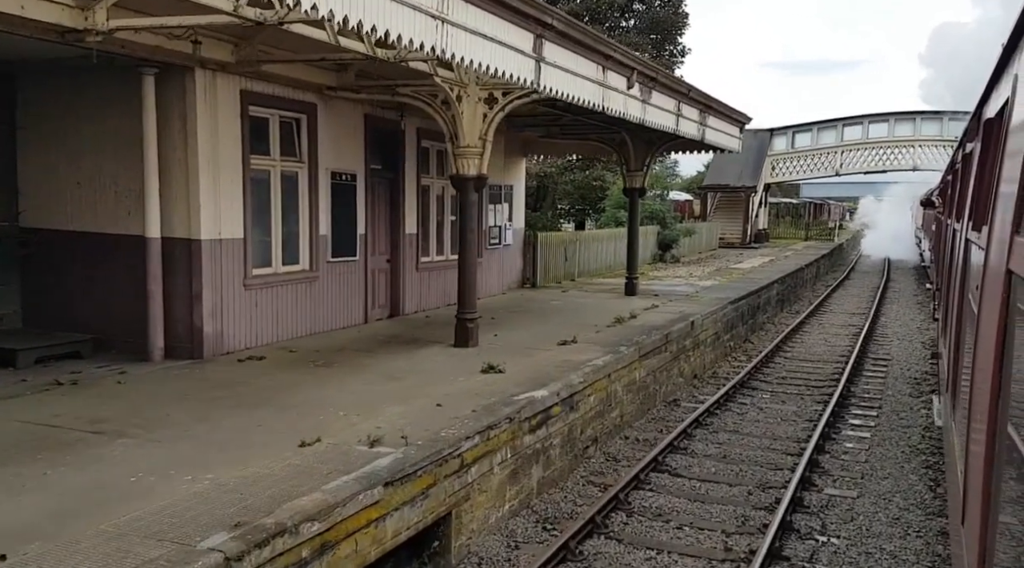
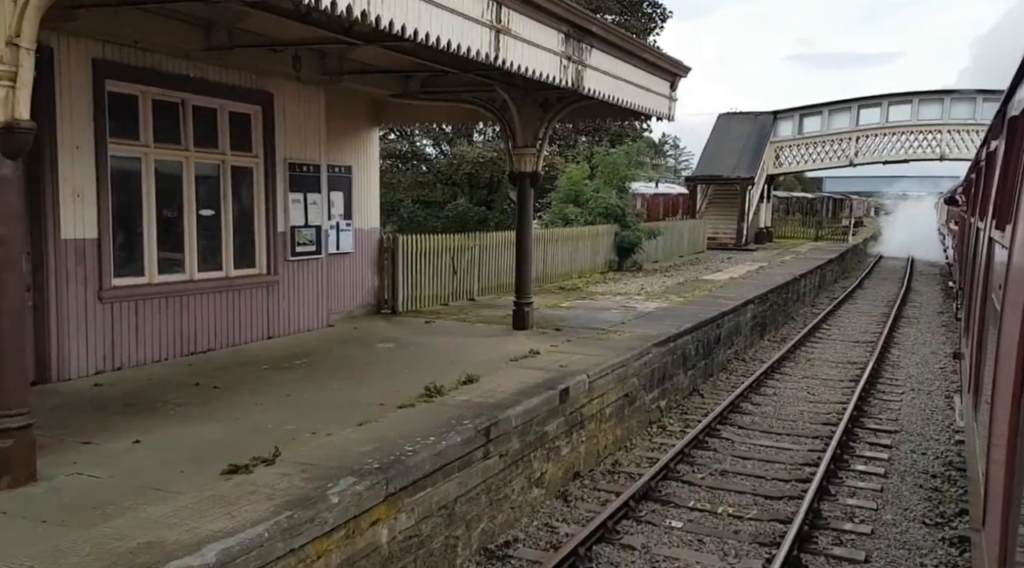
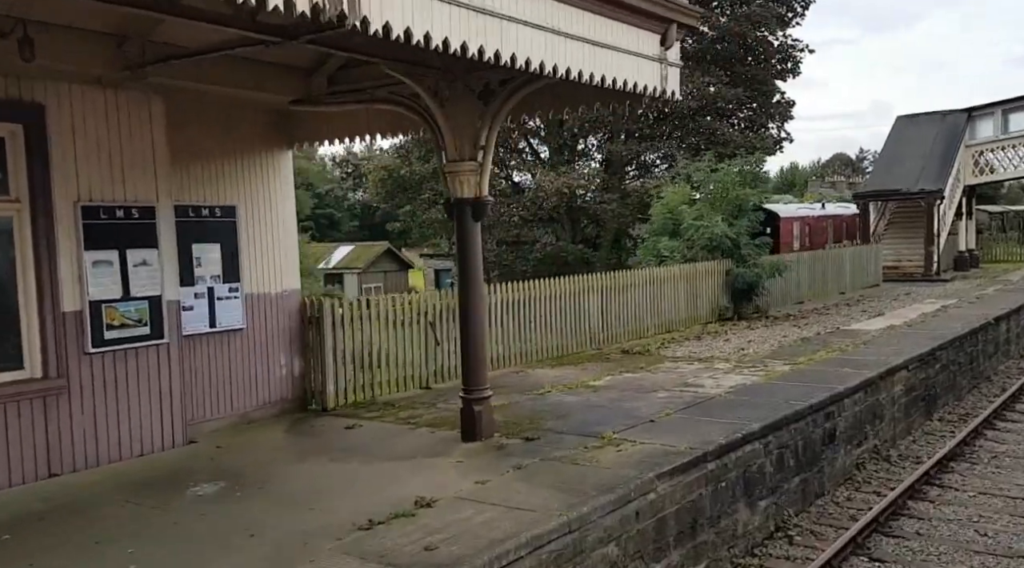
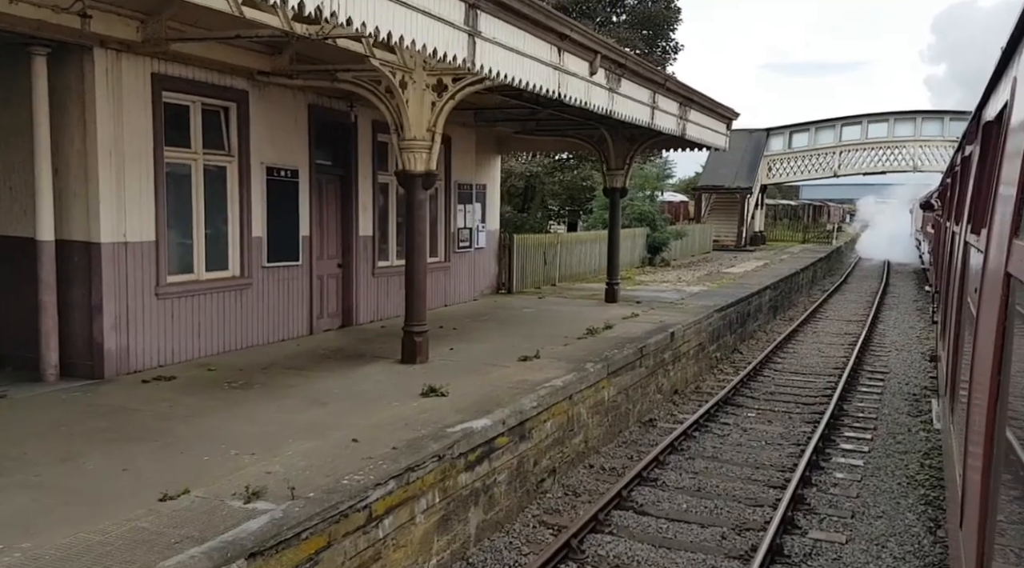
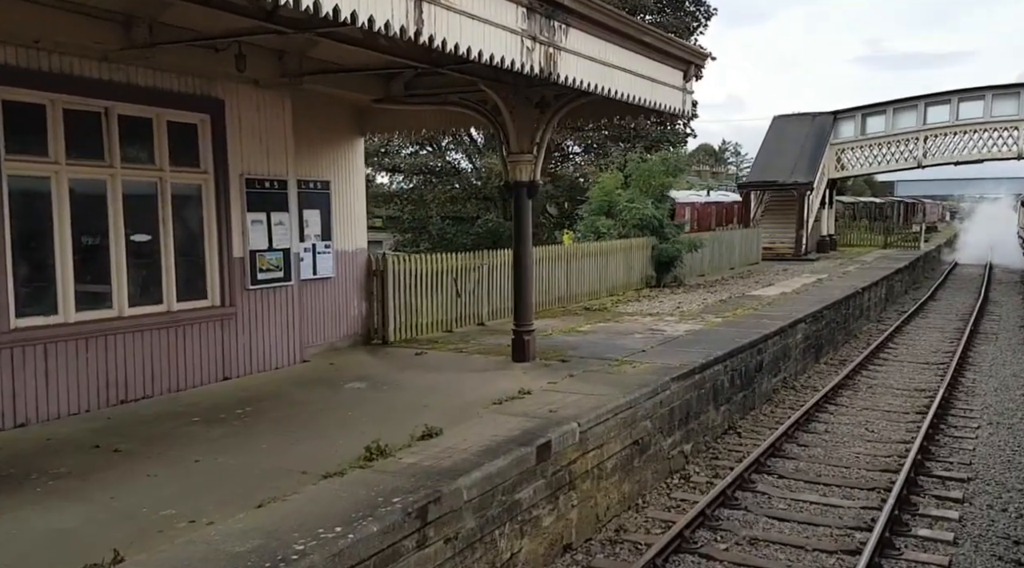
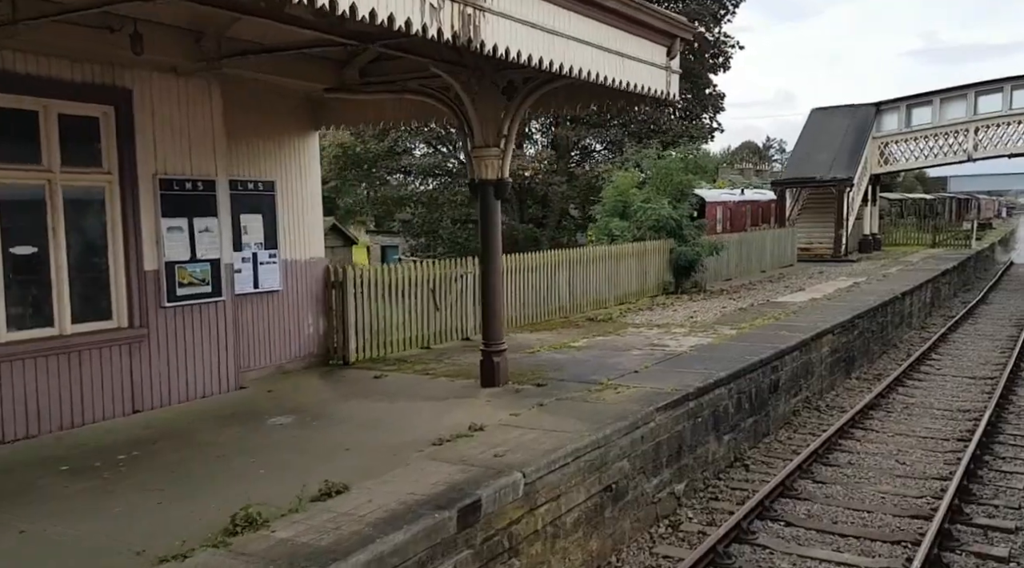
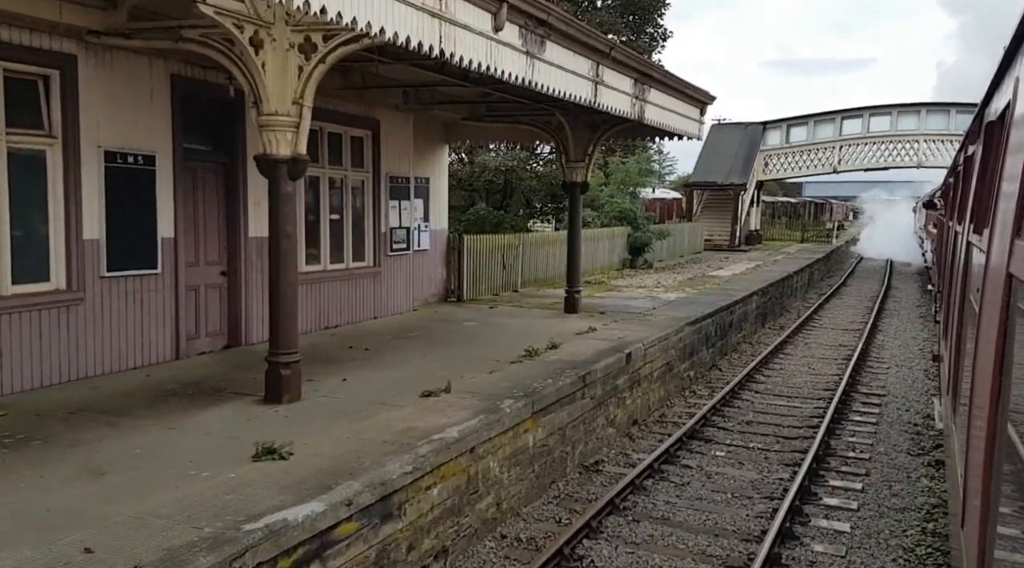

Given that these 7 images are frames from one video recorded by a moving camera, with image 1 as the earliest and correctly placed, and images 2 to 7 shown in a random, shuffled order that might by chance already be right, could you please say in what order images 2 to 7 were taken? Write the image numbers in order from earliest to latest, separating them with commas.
4, 7, 2, 5, 6, 3
